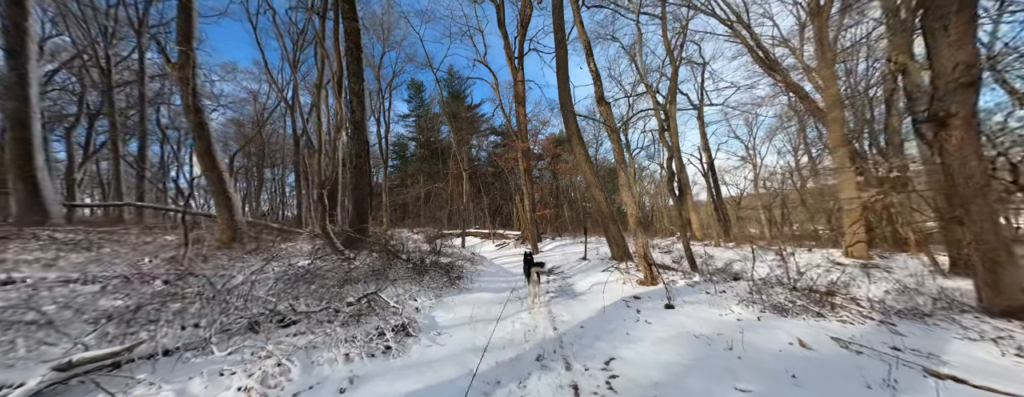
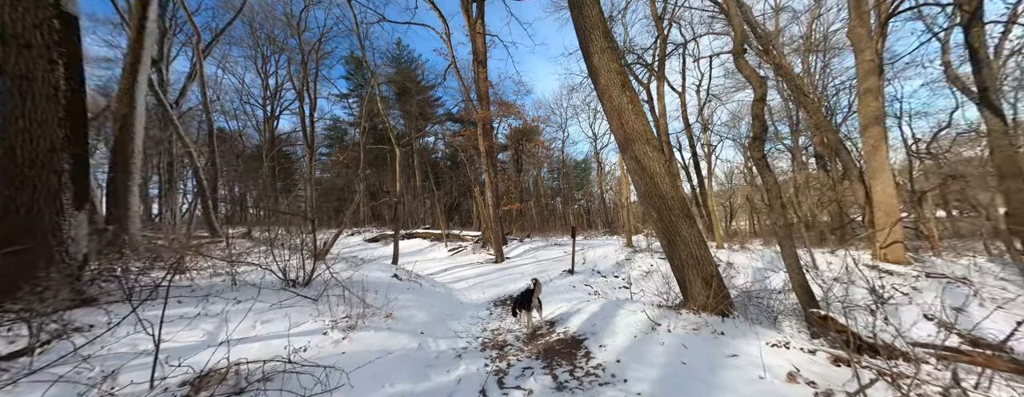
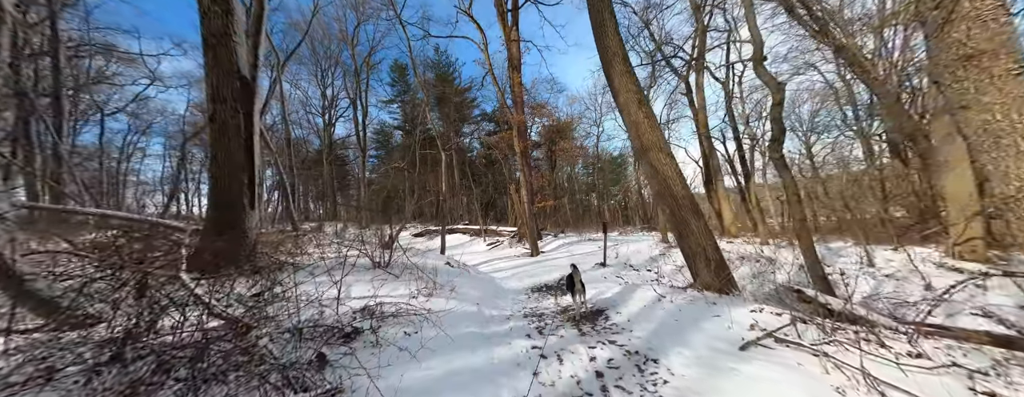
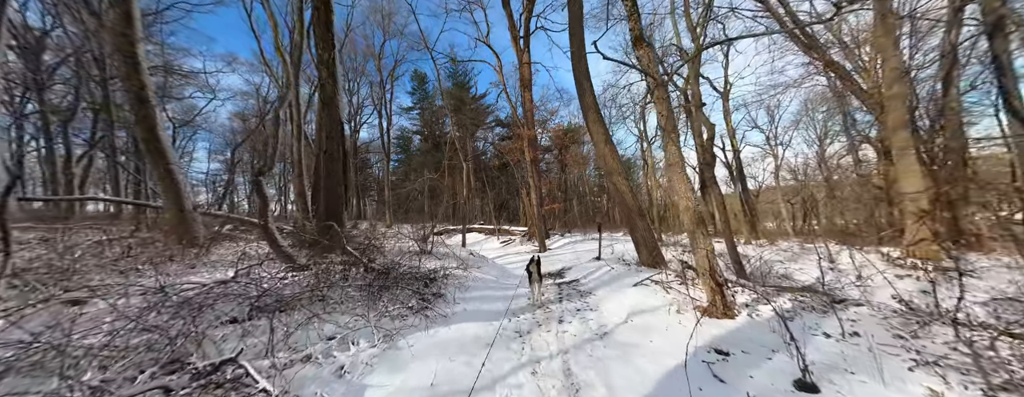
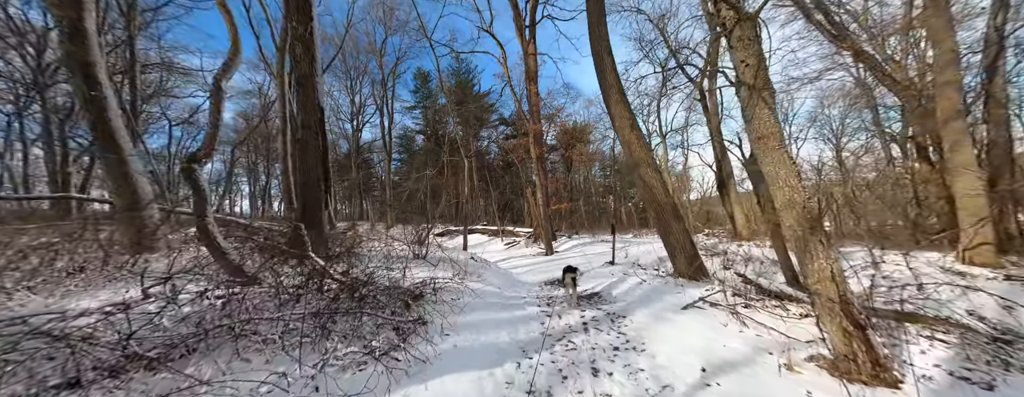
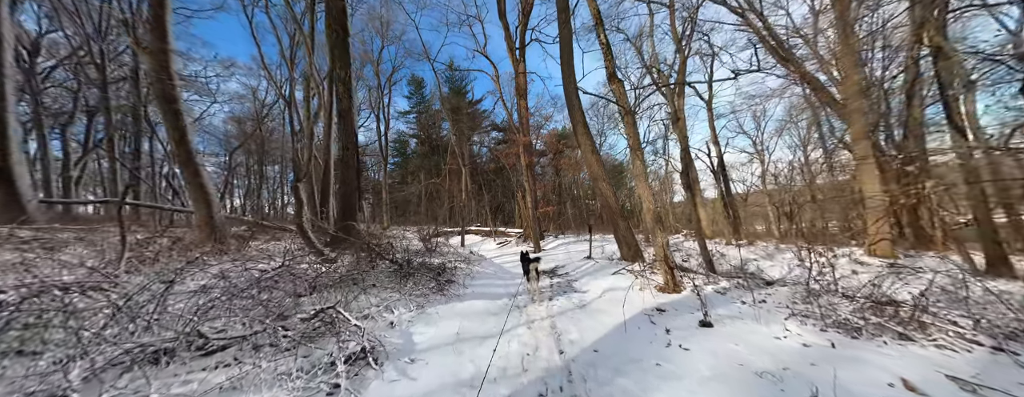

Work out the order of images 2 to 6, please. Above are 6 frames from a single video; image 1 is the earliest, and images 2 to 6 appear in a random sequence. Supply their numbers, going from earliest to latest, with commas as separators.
6, 4, 5, 3, 2
